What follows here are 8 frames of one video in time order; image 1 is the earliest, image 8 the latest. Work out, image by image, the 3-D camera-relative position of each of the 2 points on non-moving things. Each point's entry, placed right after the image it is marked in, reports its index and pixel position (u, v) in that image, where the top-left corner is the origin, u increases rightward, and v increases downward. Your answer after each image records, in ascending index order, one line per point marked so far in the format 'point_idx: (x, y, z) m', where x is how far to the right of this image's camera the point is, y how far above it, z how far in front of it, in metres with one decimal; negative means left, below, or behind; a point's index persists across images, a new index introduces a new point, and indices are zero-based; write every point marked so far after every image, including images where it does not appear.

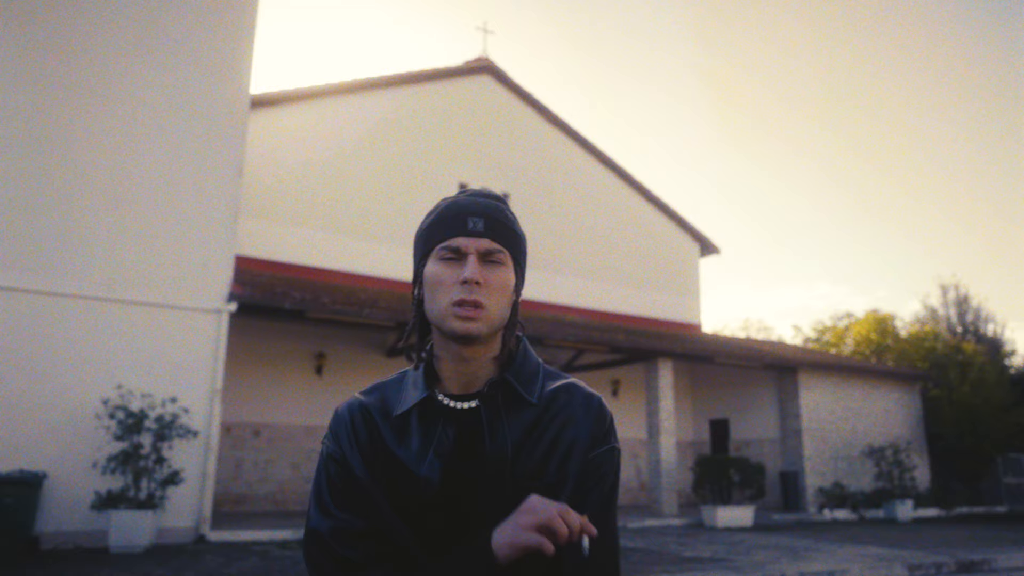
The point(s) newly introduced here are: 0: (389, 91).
0: (-2.4, +3.9, +14.8) m
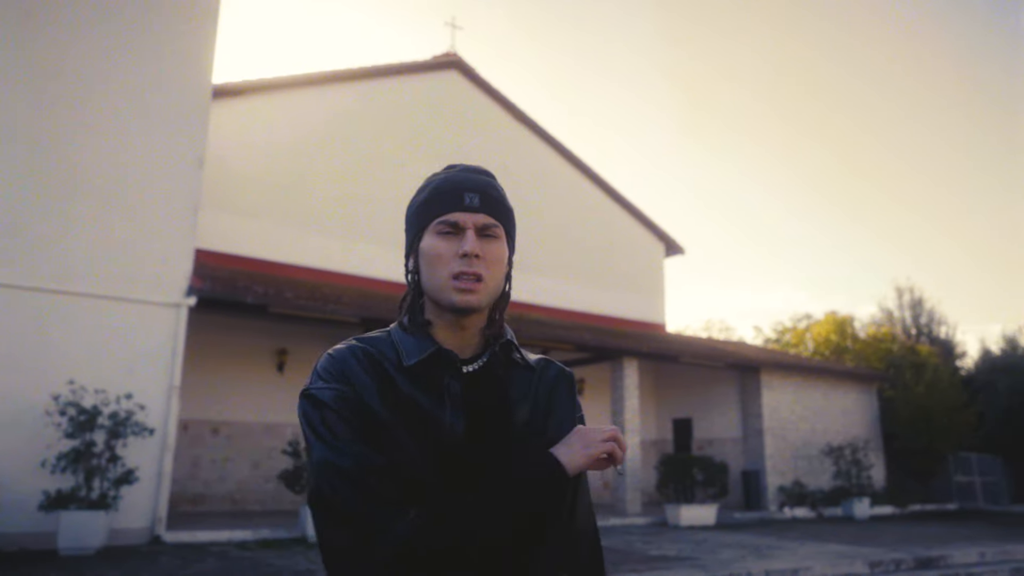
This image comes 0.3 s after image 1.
0: (-3.0, +3.9, +14.6) m
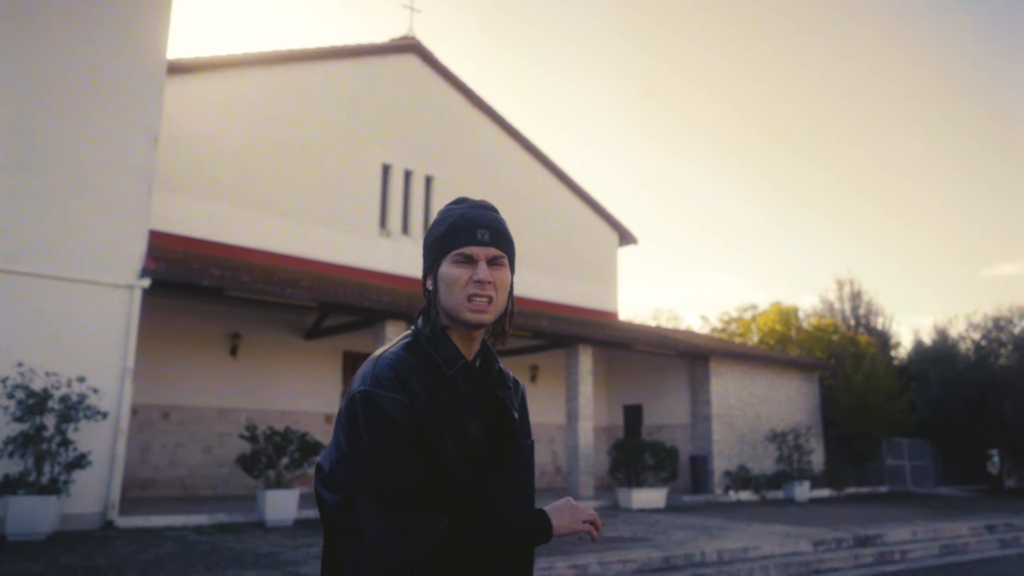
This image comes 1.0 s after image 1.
0: (-3.8, +4.2, +14.4) m
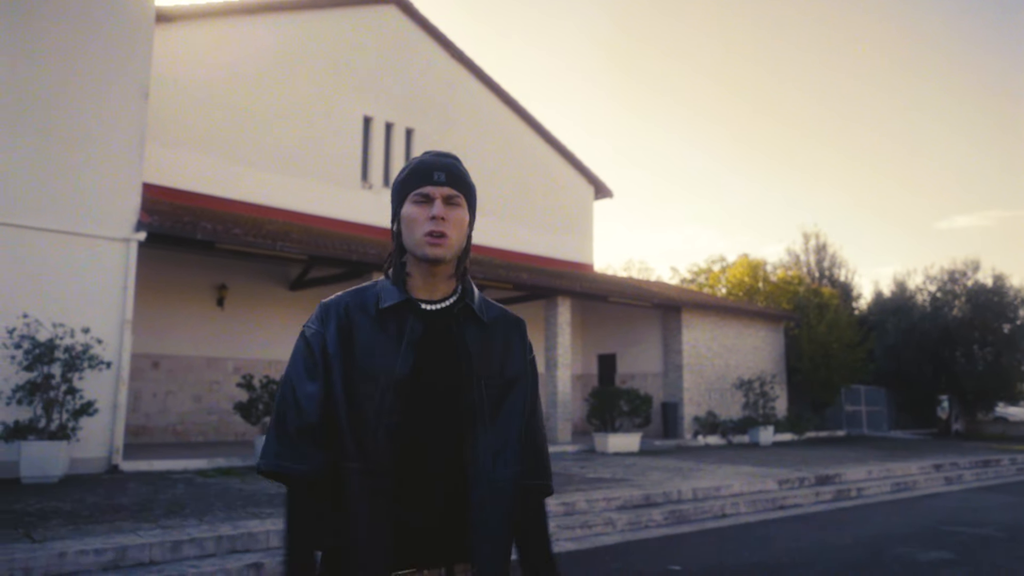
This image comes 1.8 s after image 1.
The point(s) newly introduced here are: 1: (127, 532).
0: (-4.1, +5.2, +14.2) m
1: (-2.5, -1.6, +5.0) m
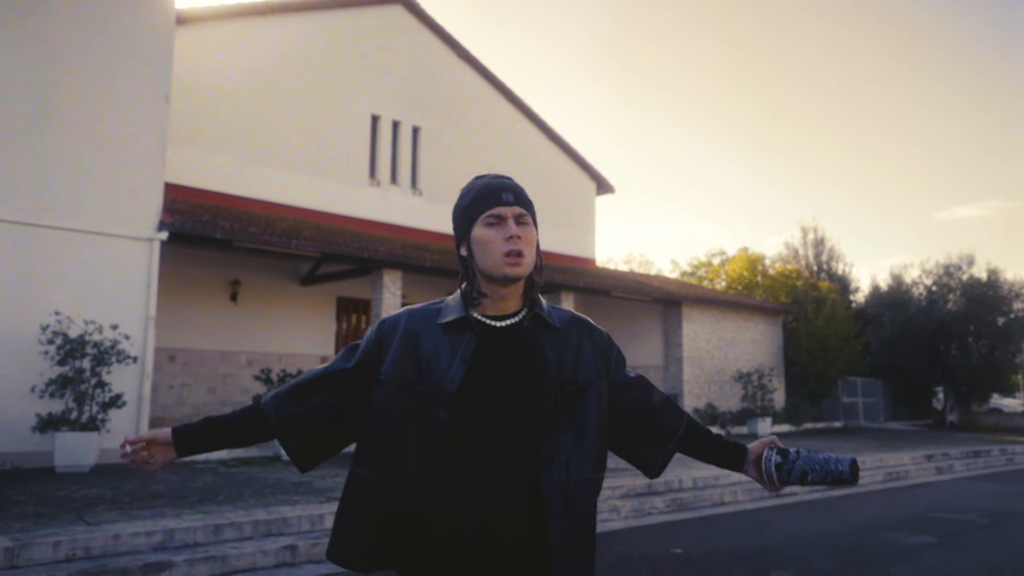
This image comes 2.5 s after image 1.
0: (-4.0, +5.3, +14.5) m
1: (-2.4, -1.6, +5.4) m
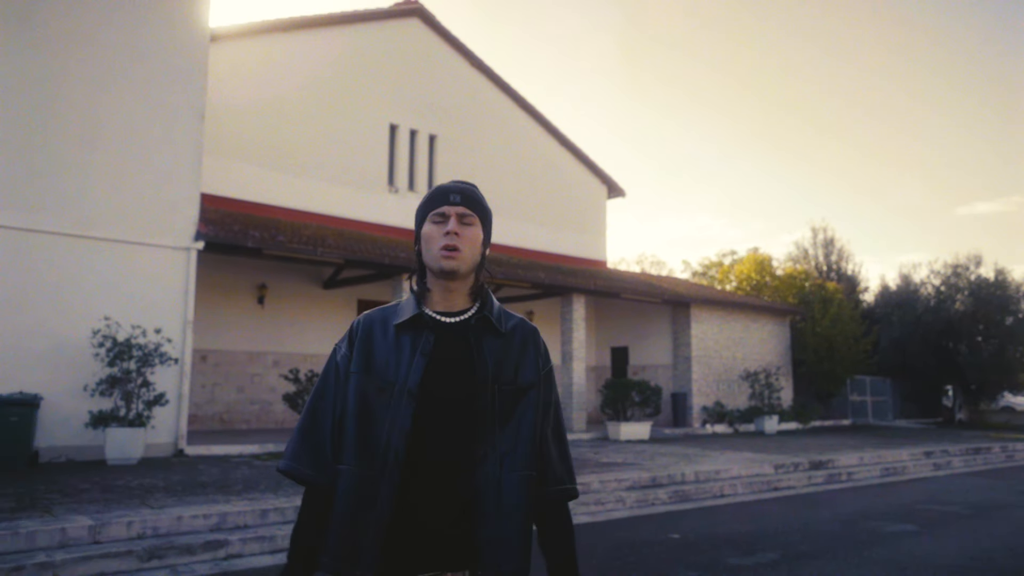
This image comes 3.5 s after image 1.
0: (-3.8, +5.2, +15.2) m
1: (-2.3, -1.7, +6.0) m
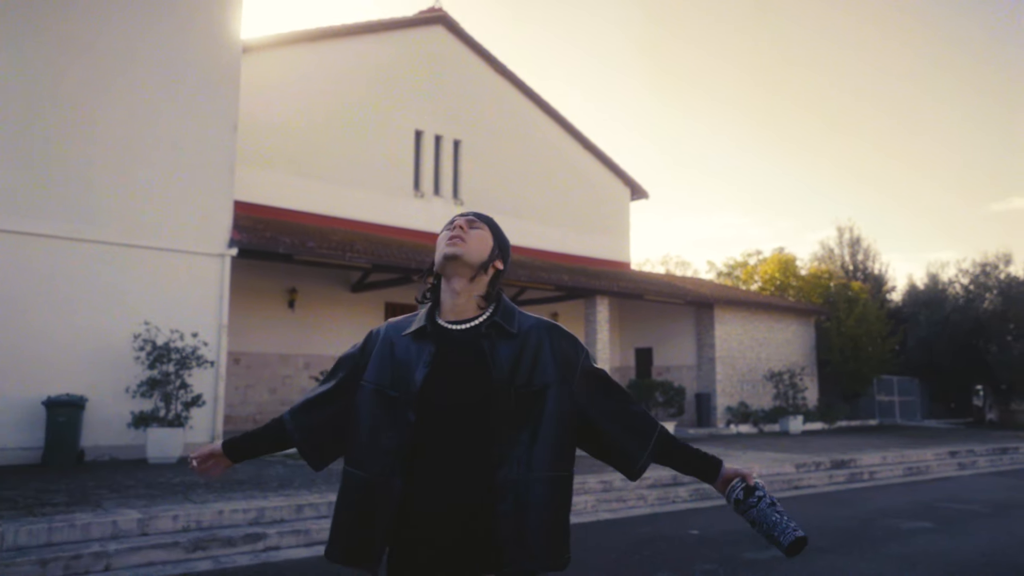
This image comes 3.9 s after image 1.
0: (-3.3, +5.1, +15.5) m
1: (-2.1, -1.8, +6.3) m
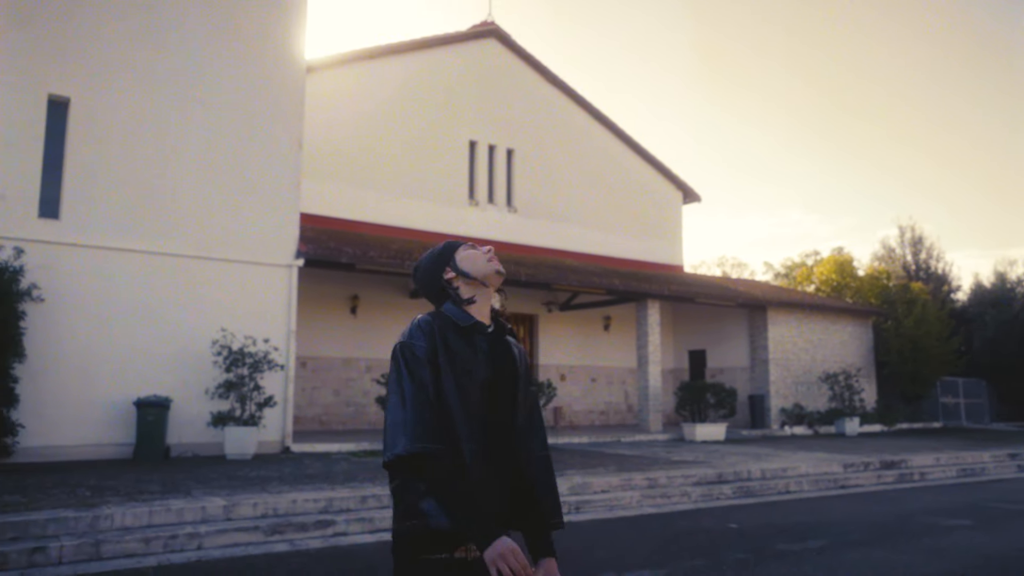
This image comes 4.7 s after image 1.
0: (-2.3, +5.0, +16.2) m
1: (-1.7, -1.9, +6.9) m
